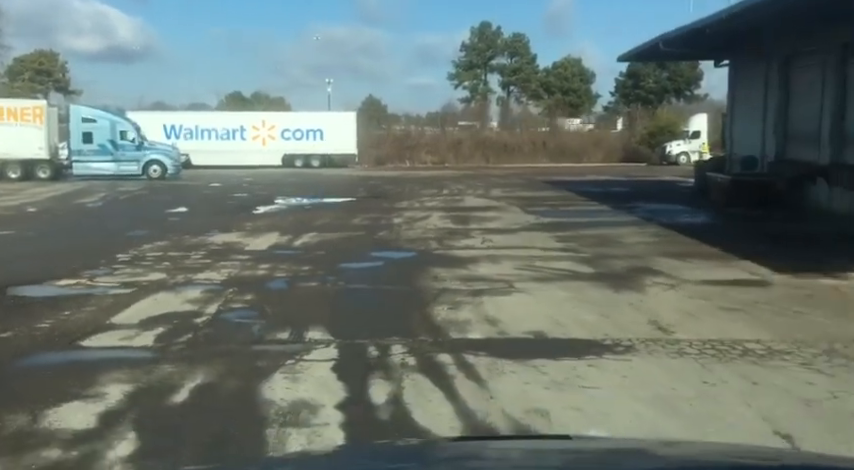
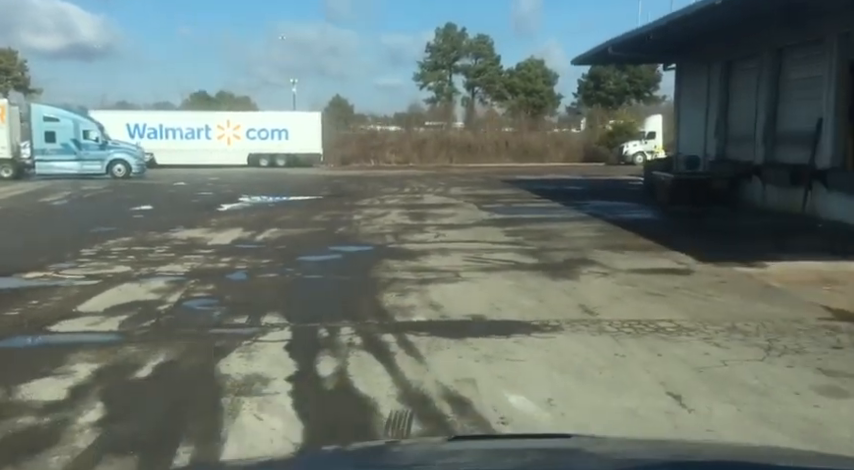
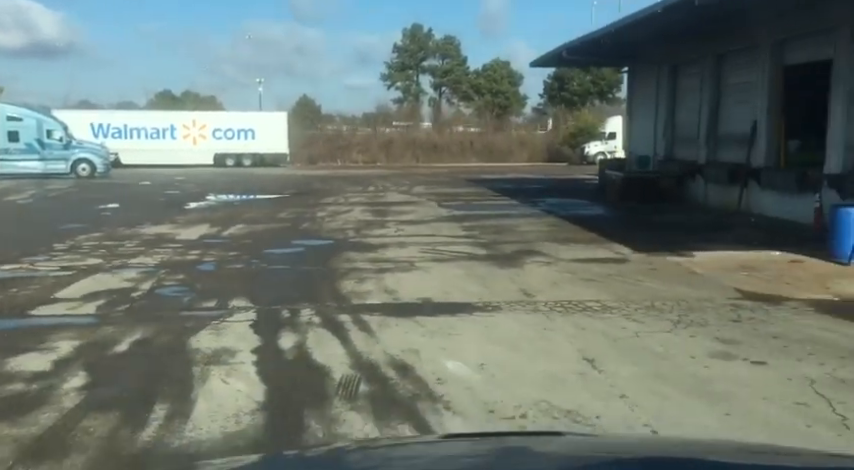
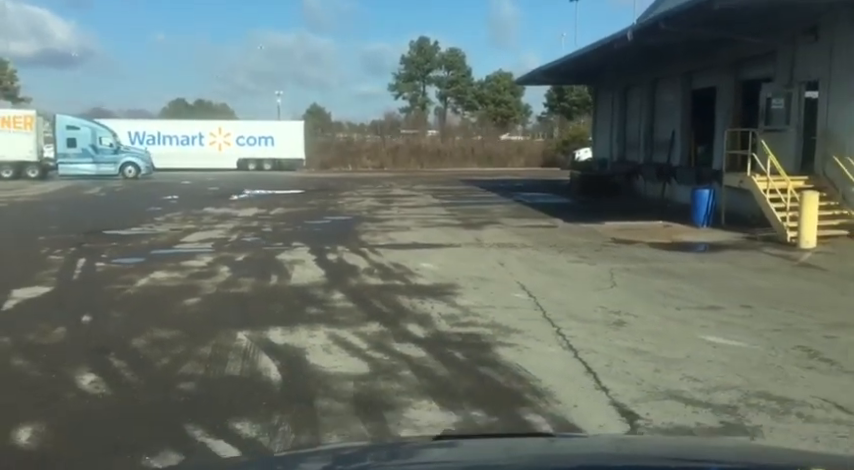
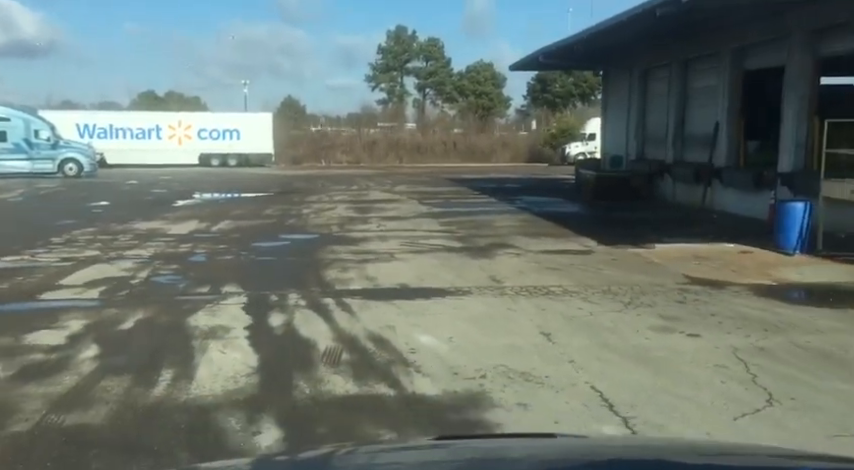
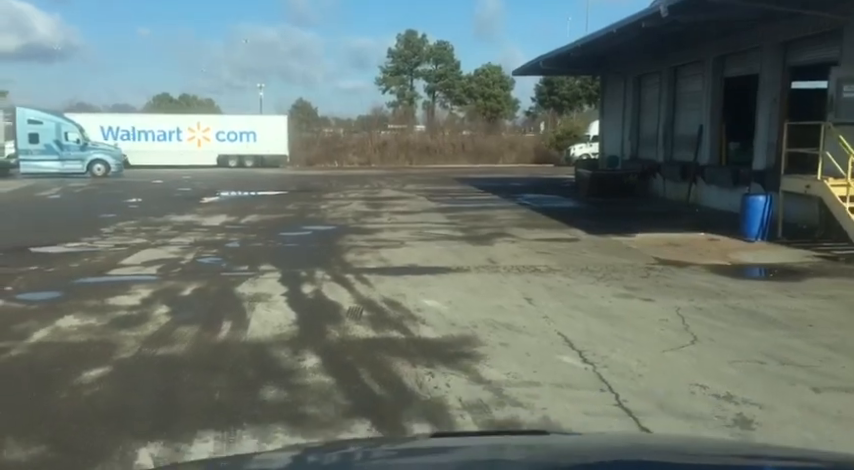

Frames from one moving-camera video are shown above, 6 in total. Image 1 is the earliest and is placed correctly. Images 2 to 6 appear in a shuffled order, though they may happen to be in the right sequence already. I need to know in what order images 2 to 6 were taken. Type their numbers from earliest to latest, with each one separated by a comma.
2, 3, 5, 6, 4
